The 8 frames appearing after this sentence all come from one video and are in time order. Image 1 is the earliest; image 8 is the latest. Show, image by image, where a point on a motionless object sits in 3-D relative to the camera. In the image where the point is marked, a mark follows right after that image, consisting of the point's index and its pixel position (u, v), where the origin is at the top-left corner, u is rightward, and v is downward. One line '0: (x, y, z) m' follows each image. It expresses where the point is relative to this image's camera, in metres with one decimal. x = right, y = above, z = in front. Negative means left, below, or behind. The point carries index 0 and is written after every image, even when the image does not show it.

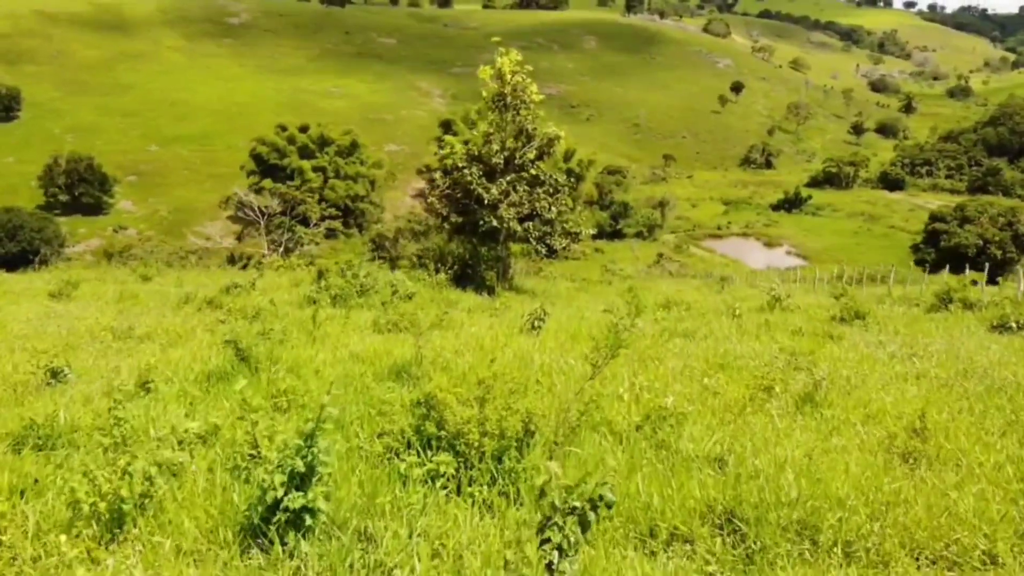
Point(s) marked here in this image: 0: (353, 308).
0: (-3.2, -0.5, +16.3) m
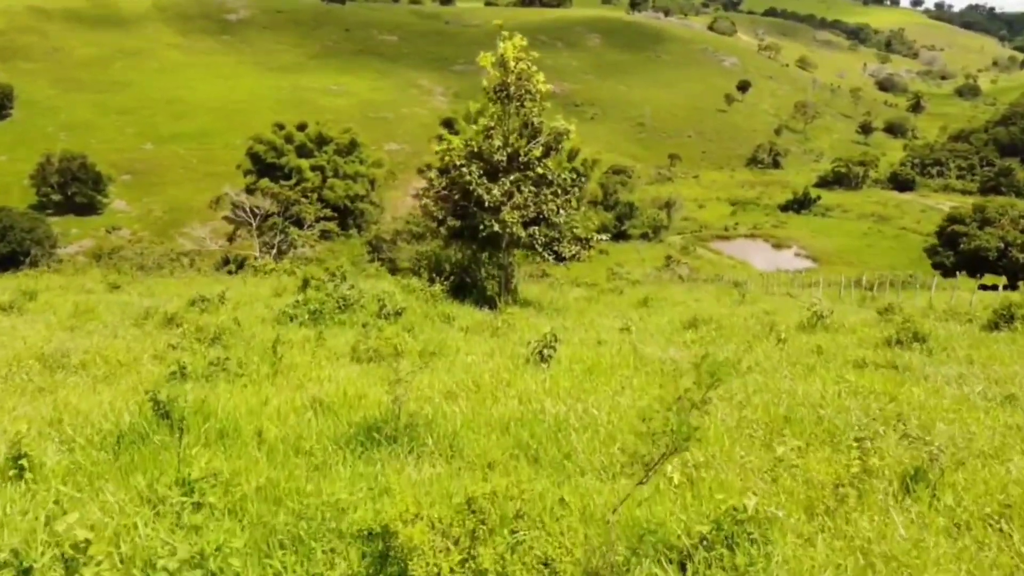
0: (-3.1, -0.8, +14.1) m
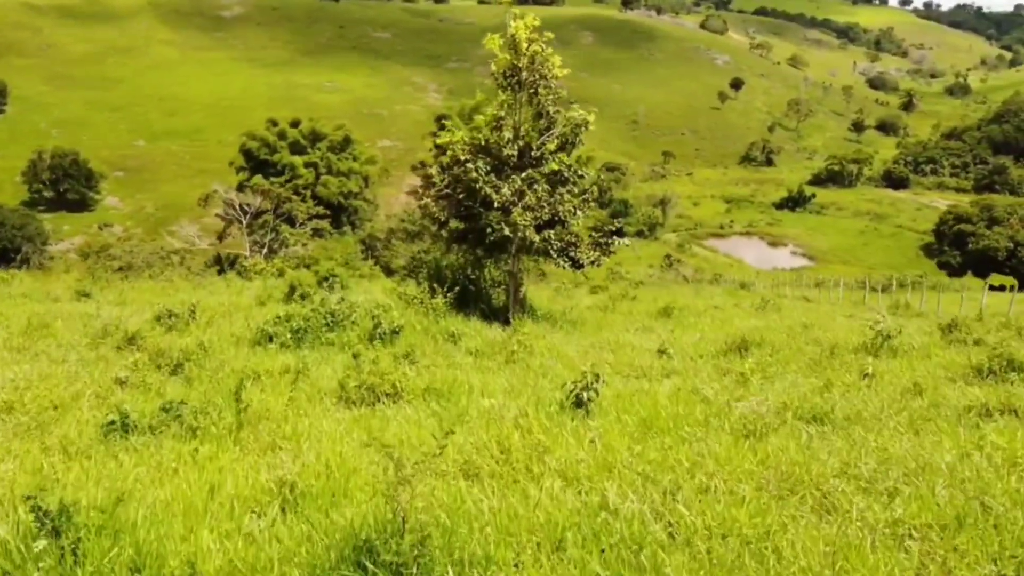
0: (-2.8, -1.1, +11.8) m
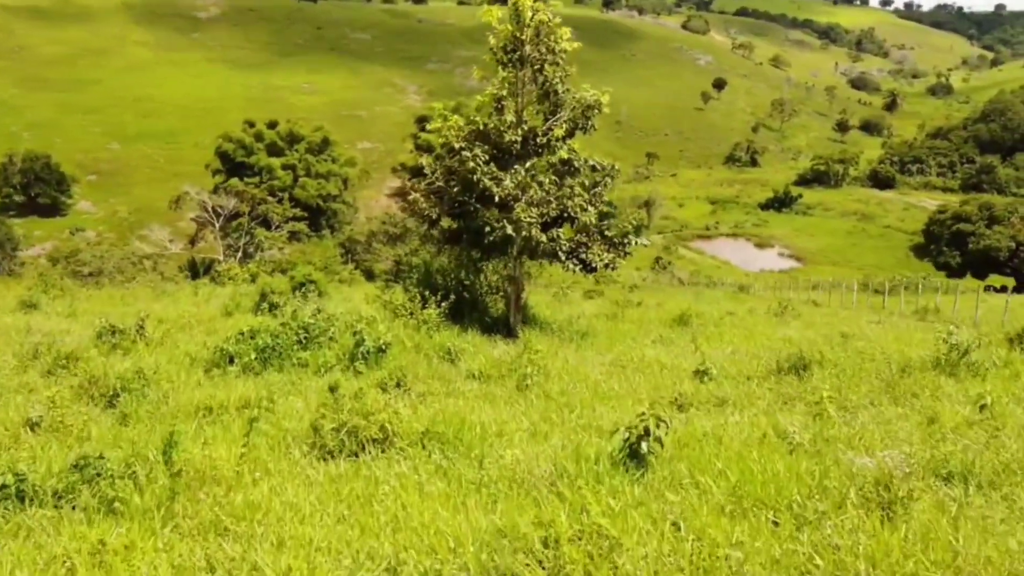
0: (-2.7, -1.2, +9.6) m
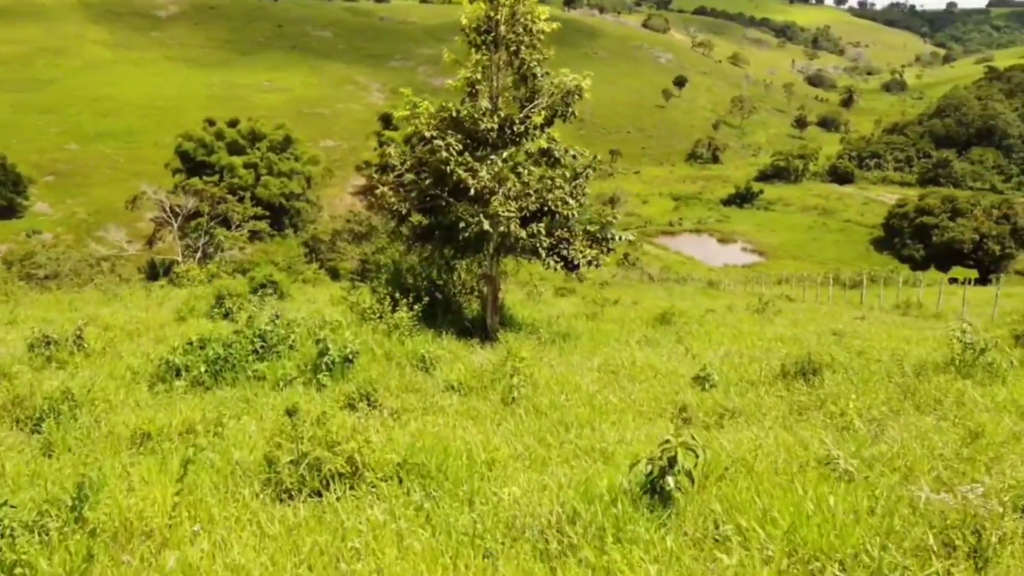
0: (-2.8, -1.3, +8.4) m
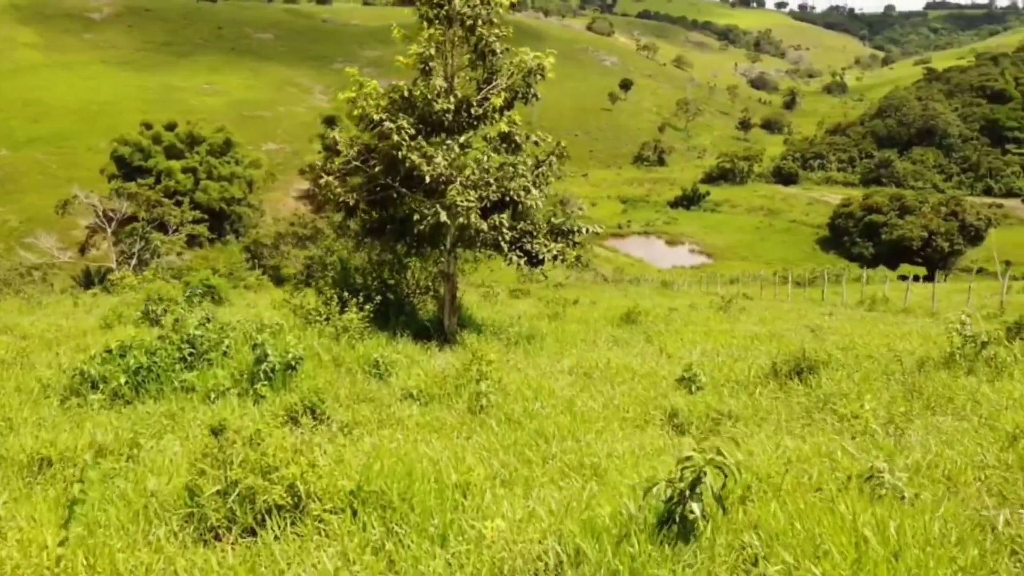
0: (-3.1, -1.2, +7.1) m
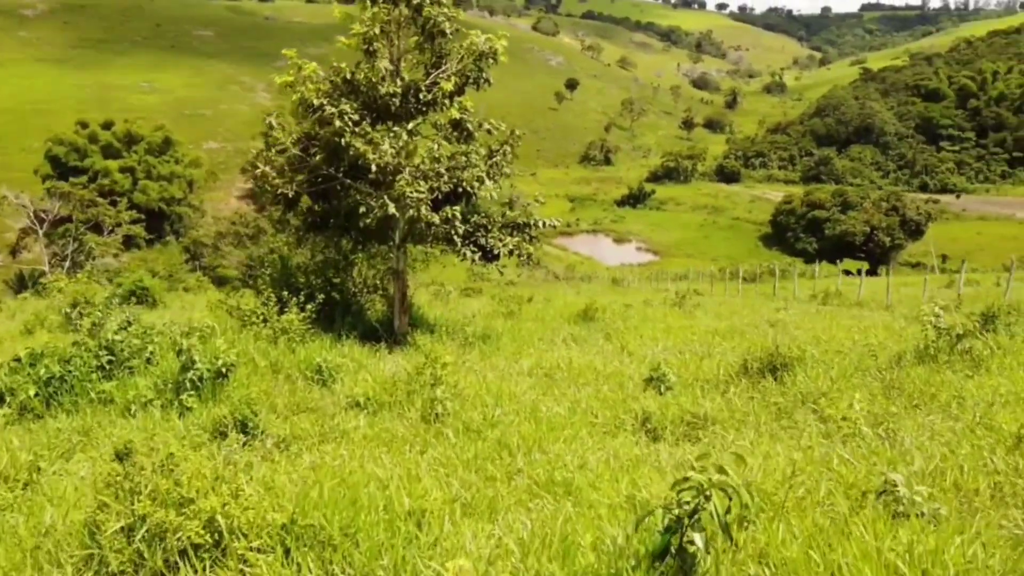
0: (-3.4, -1.2, +6.2) m
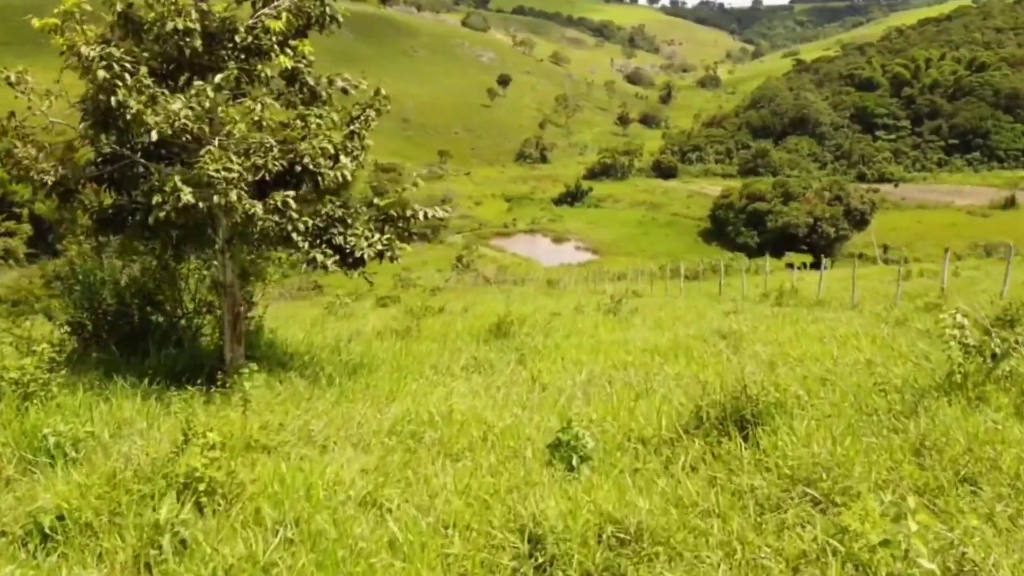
0: (-4.3, -1.5, +2.9) m
